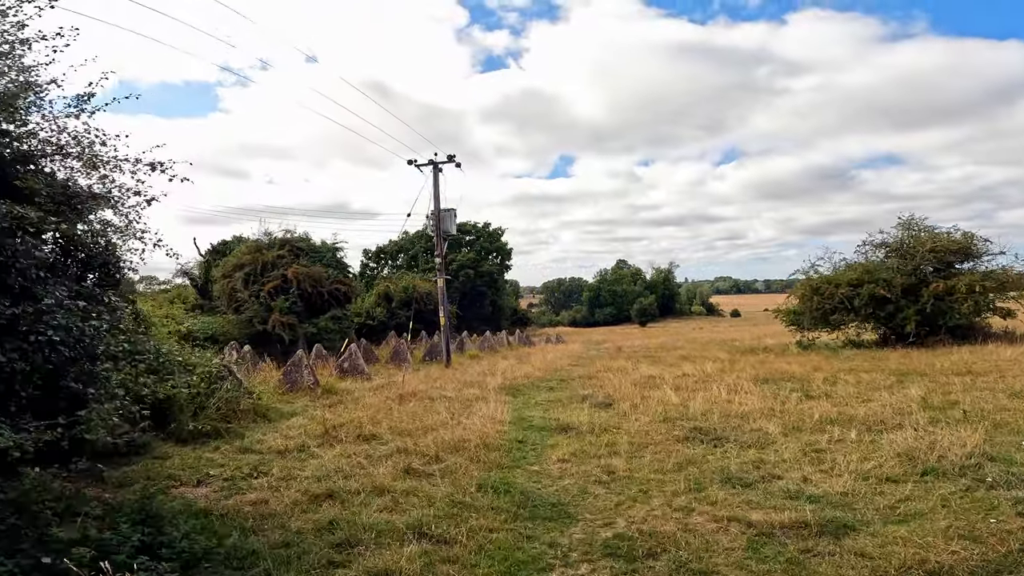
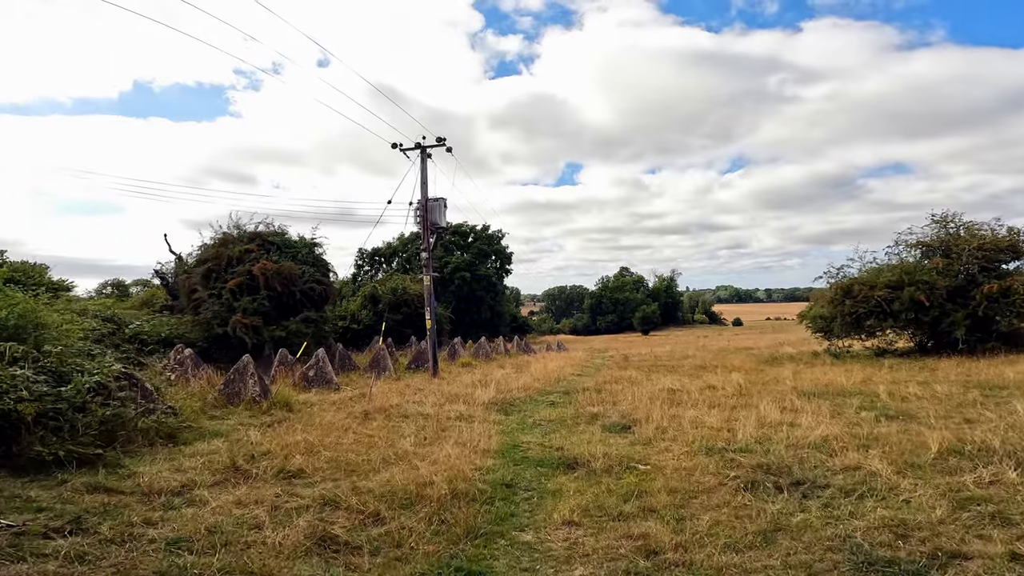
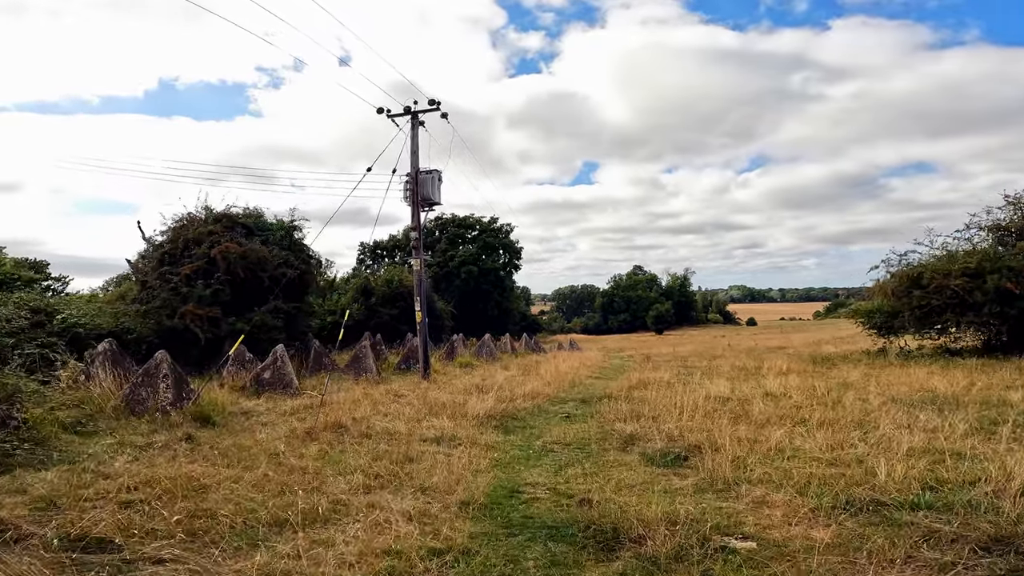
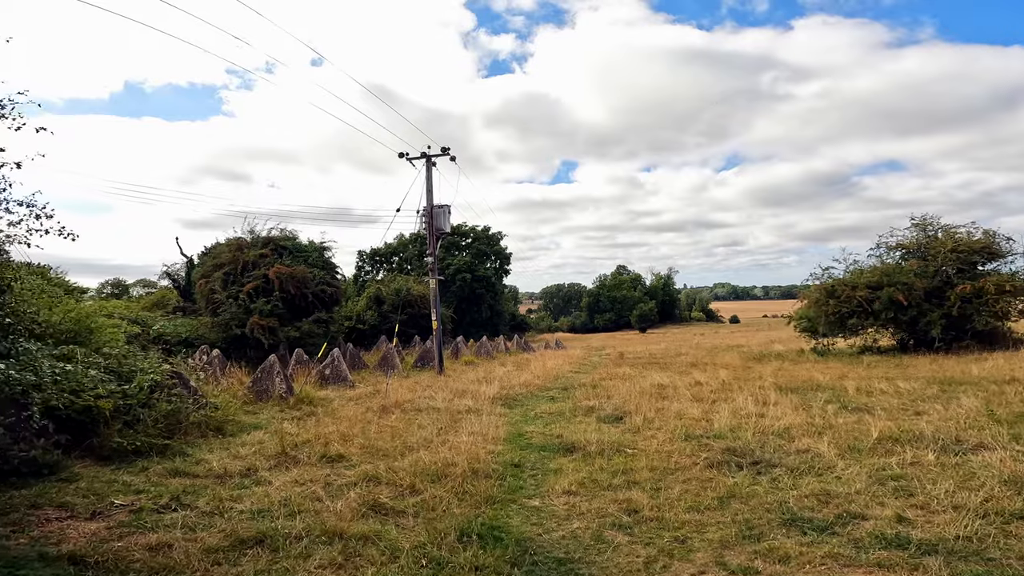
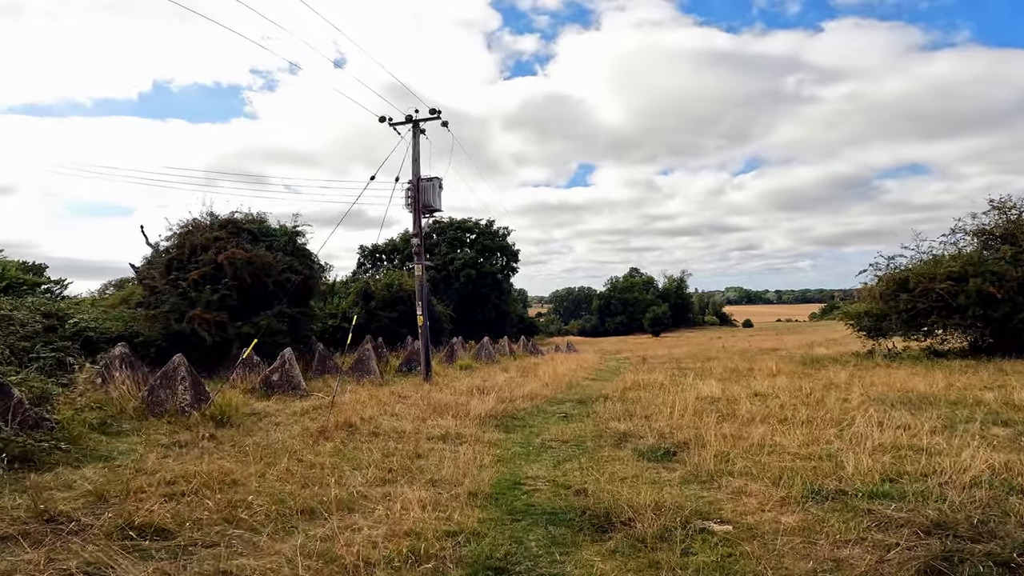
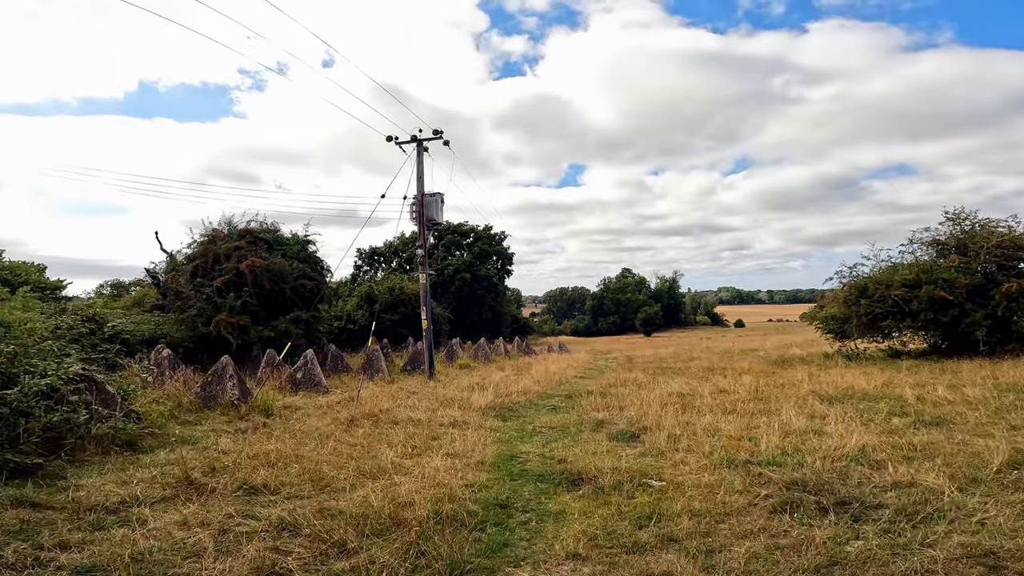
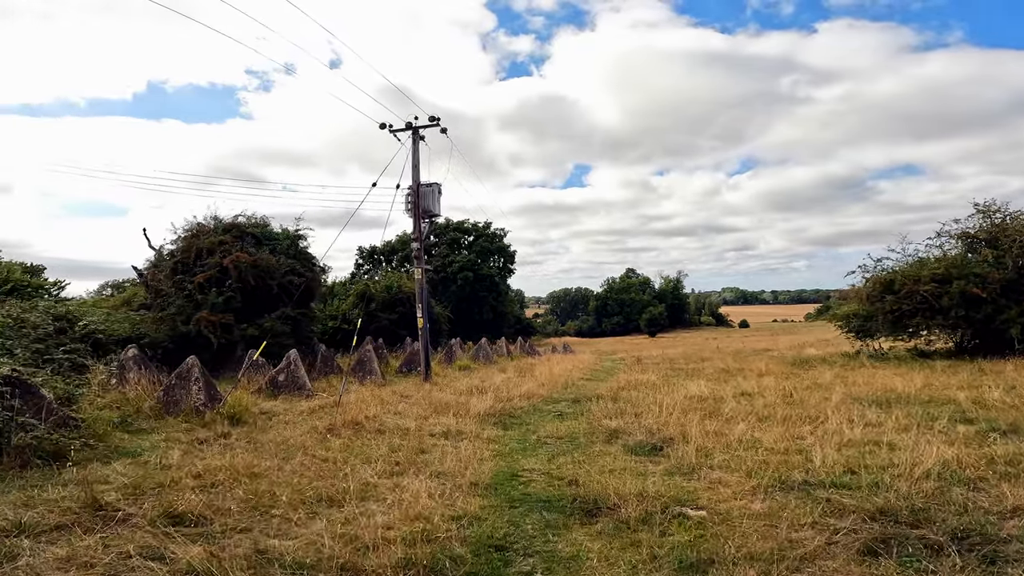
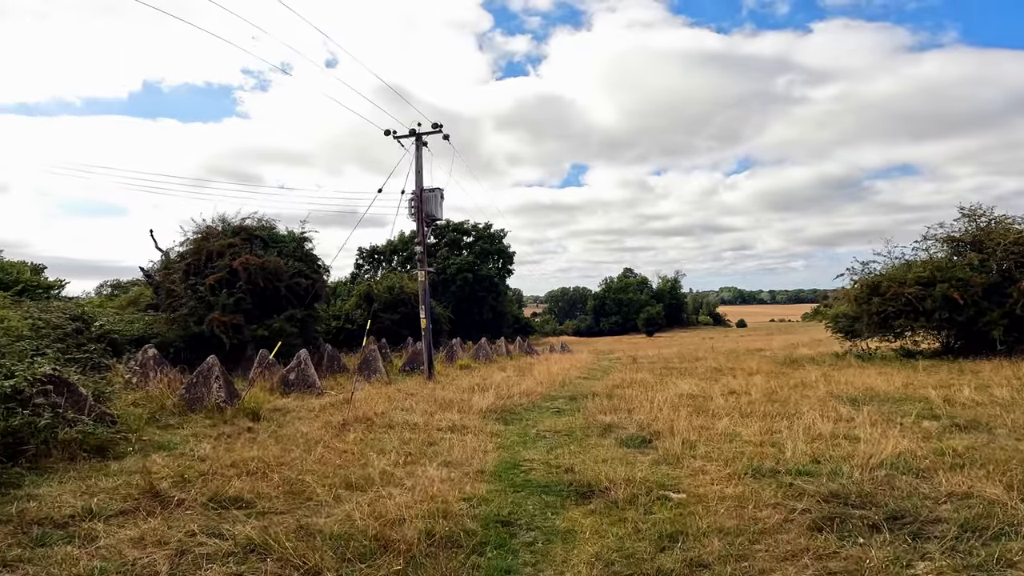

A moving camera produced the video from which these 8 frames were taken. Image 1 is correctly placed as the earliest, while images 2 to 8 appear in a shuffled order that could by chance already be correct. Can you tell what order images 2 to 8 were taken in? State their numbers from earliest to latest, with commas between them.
4, 2, 6, 8, 7, 5, 3
